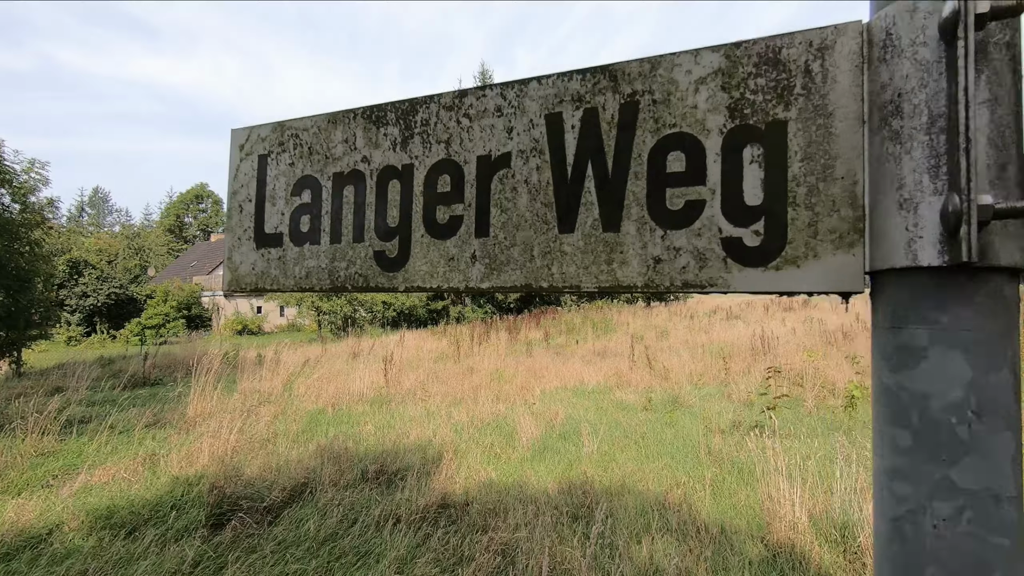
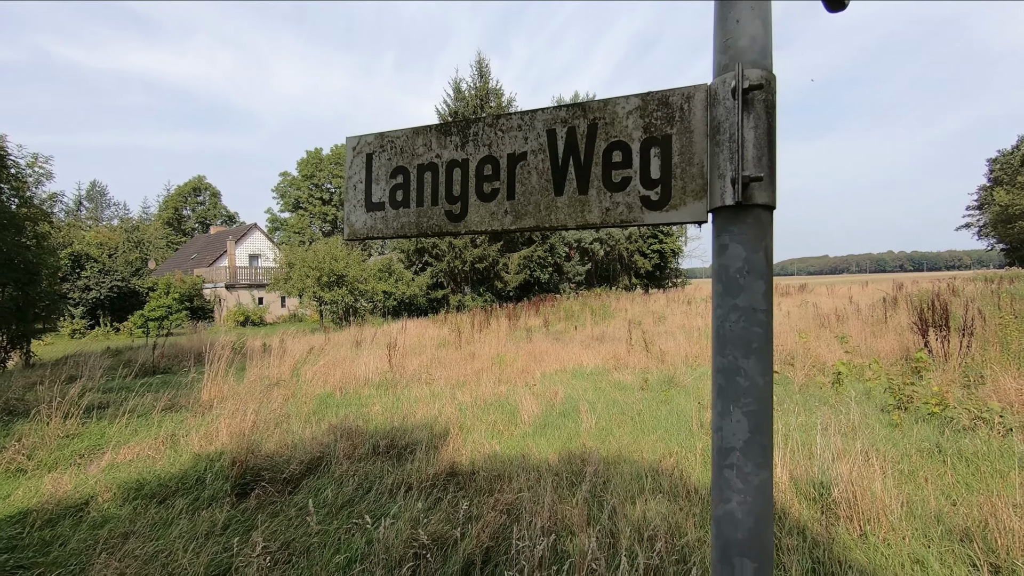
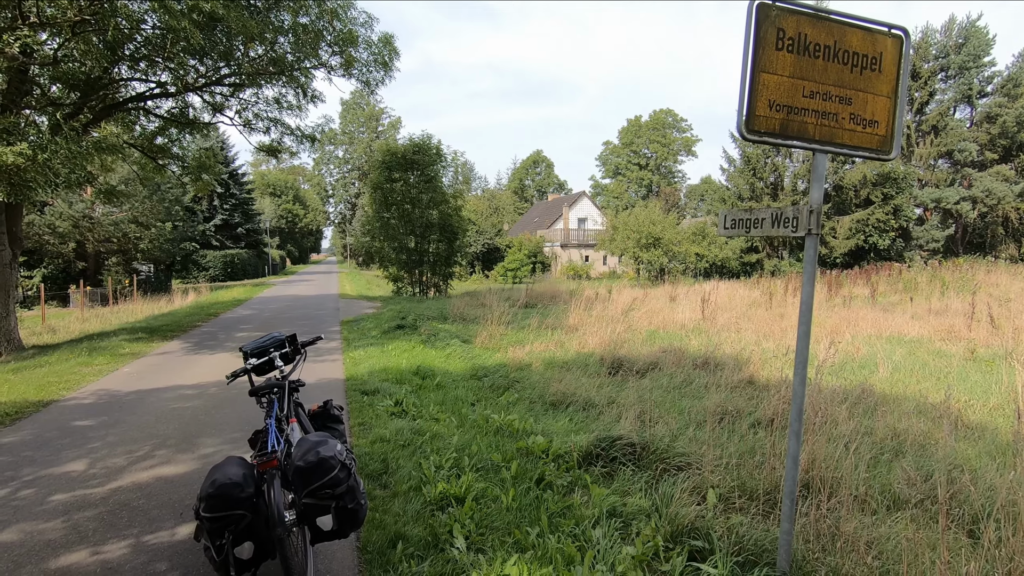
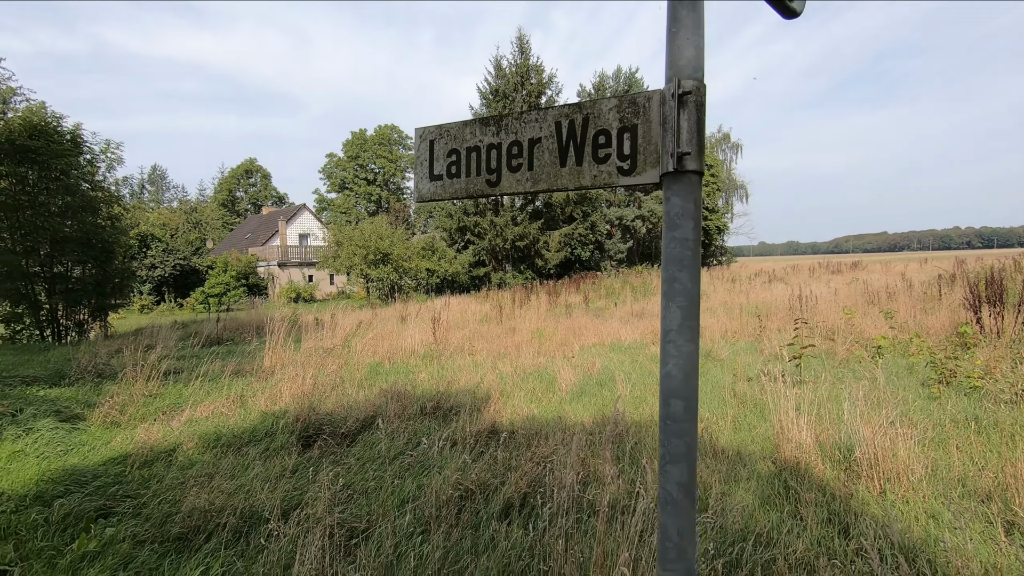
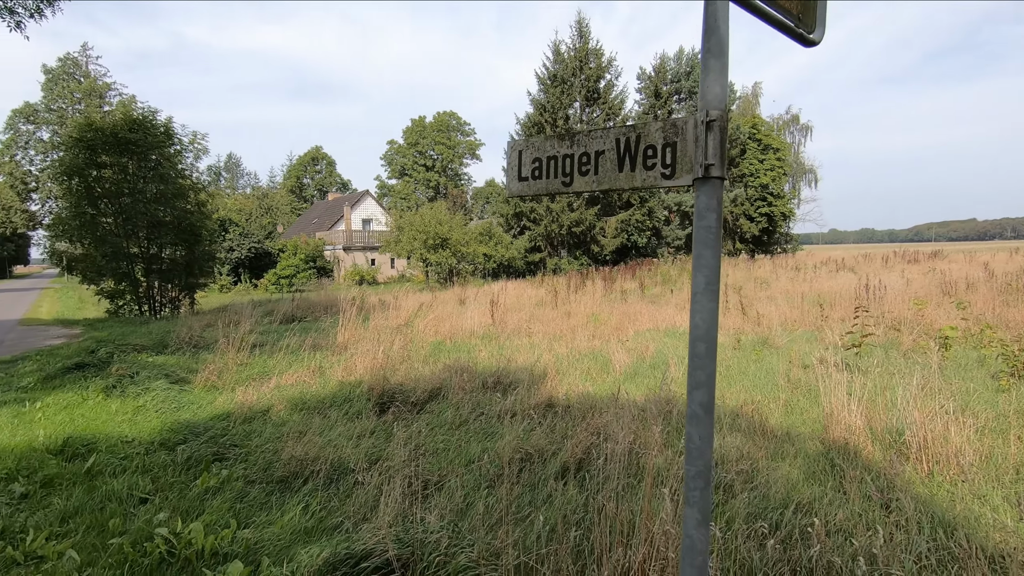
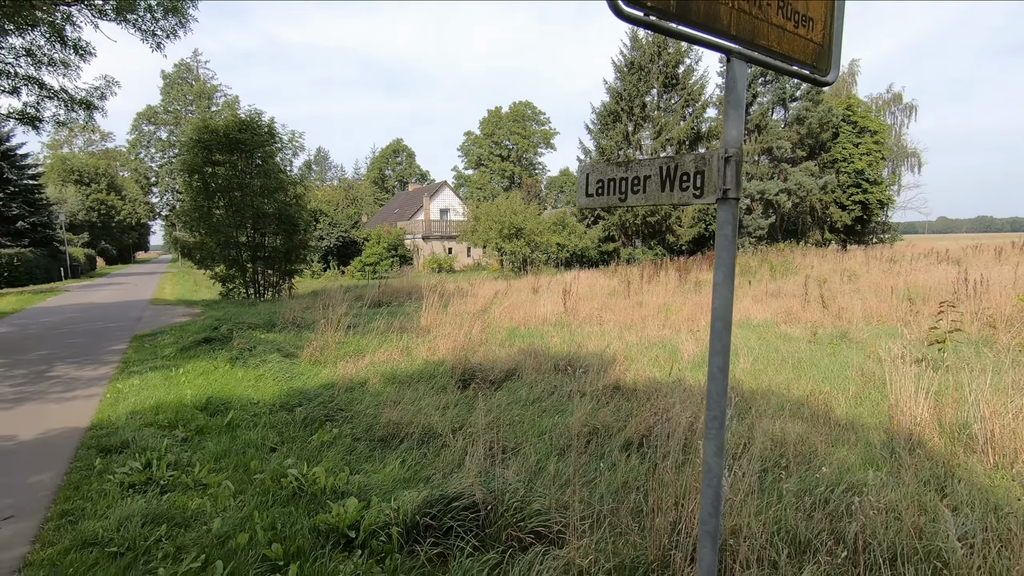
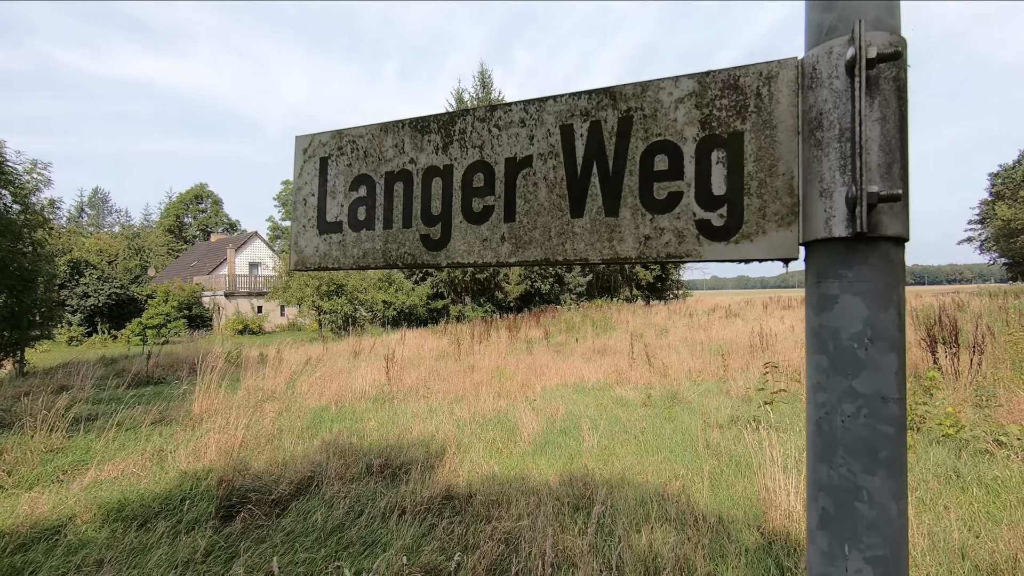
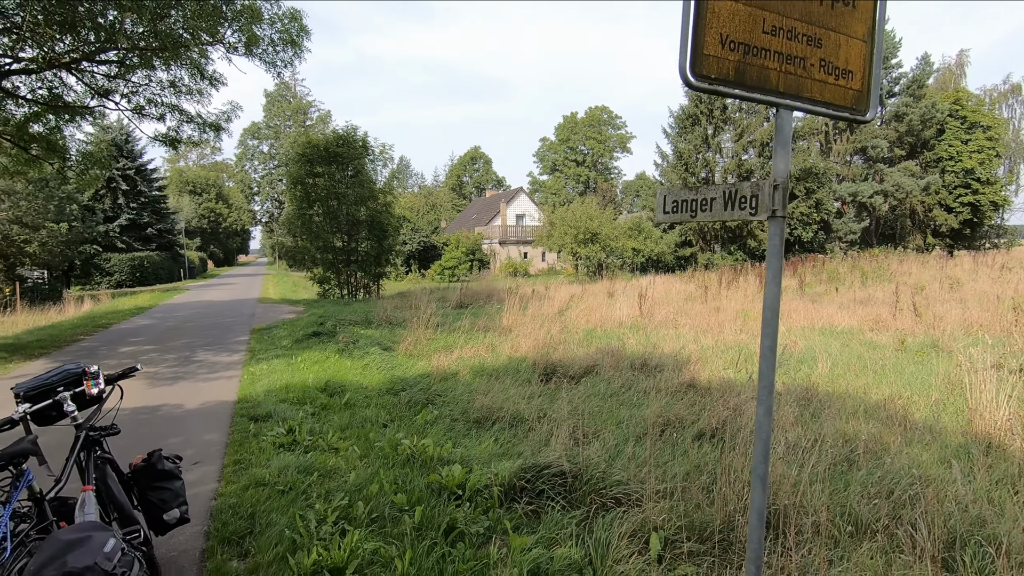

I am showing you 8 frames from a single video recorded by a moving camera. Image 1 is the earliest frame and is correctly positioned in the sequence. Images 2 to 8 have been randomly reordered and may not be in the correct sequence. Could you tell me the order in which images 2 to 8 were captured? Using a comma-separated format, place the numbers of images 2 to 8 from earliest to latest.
7, 2, 4, 5, 6, 8, 3
